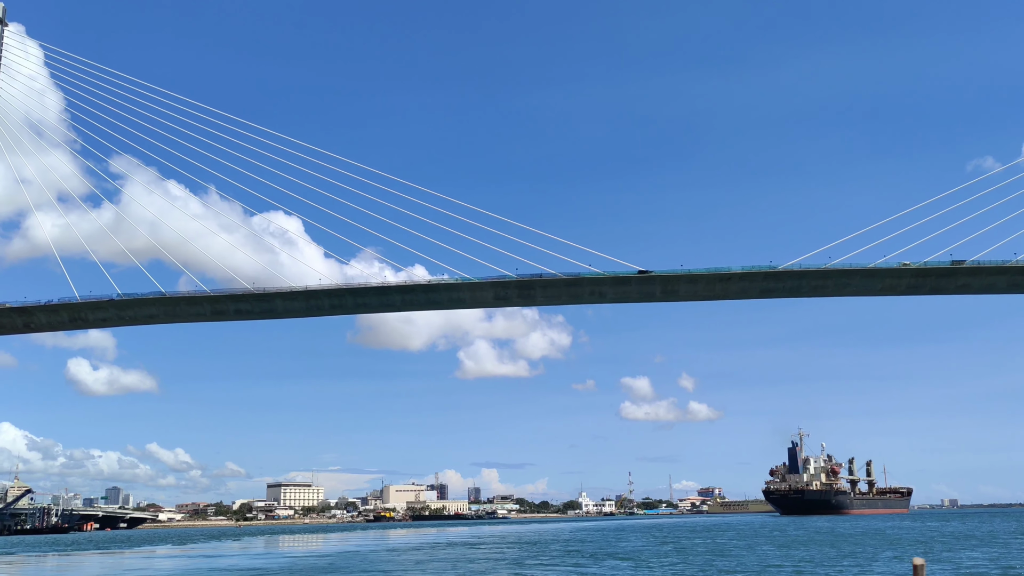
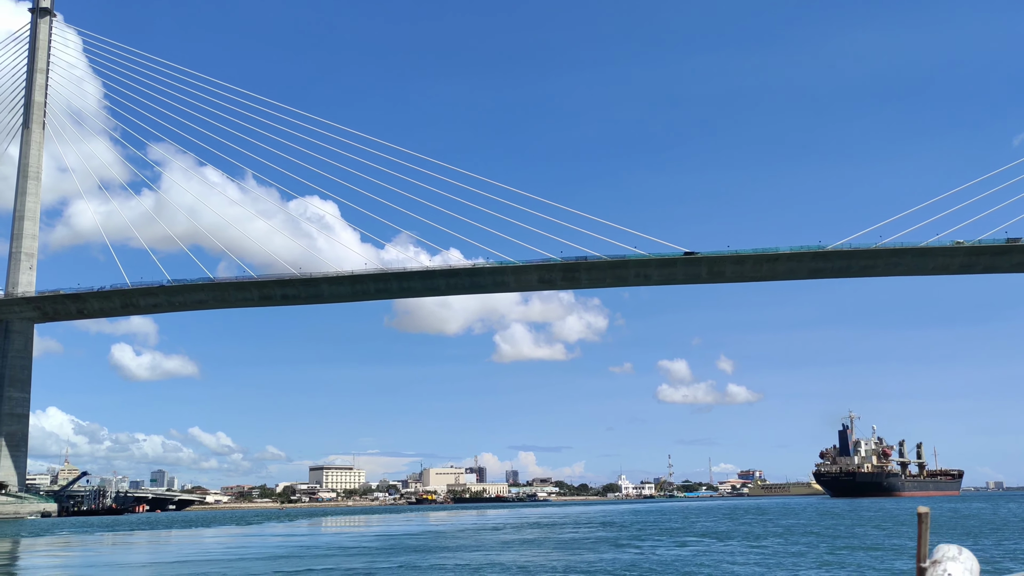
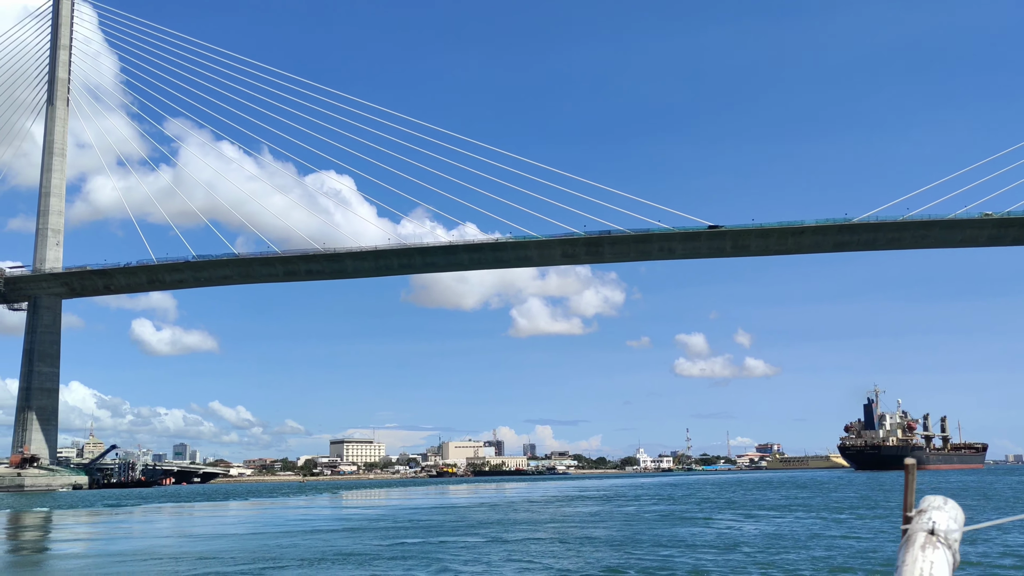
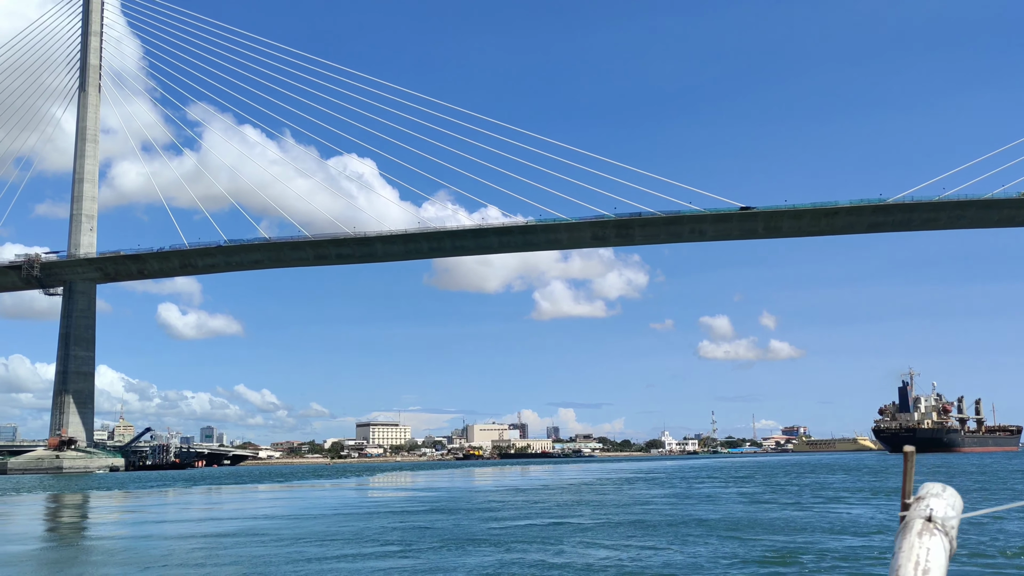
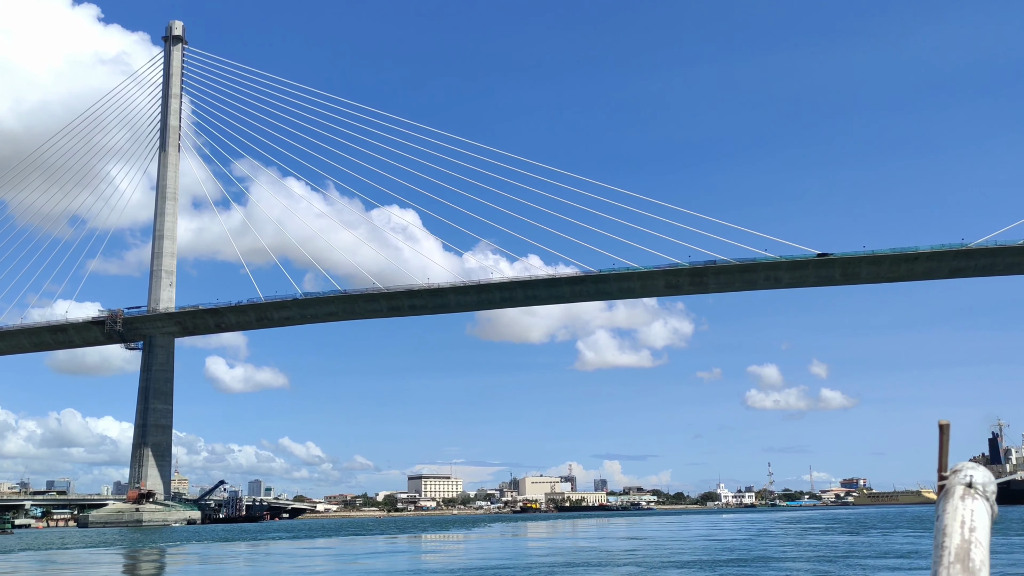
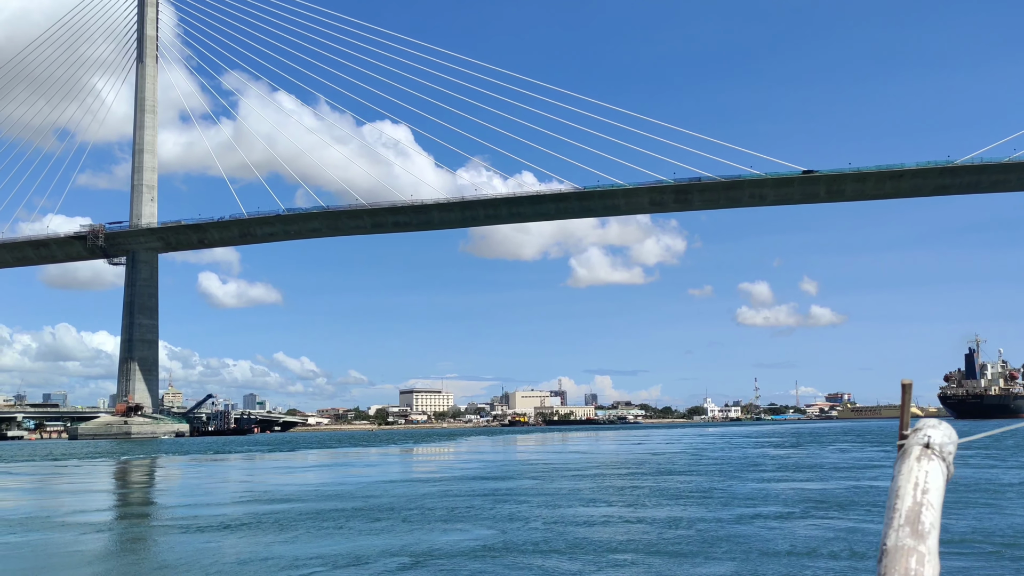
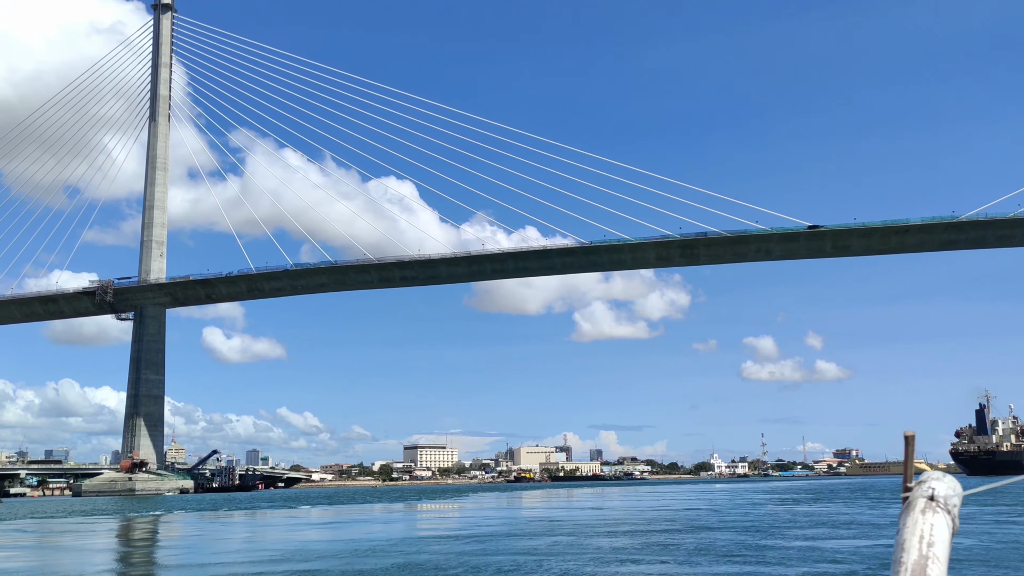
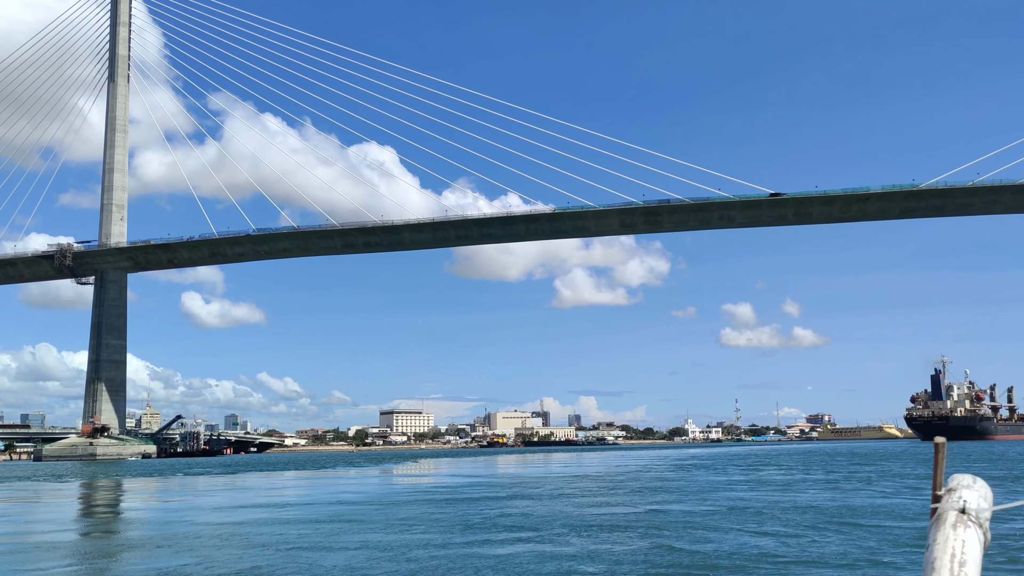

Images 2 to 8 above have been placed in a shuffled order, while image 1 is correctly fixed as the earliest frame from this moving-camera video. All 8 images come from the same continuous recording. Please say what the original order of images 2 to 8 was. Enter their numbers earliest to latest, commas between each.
2, 3, 4, 8, 6, 7, 5
